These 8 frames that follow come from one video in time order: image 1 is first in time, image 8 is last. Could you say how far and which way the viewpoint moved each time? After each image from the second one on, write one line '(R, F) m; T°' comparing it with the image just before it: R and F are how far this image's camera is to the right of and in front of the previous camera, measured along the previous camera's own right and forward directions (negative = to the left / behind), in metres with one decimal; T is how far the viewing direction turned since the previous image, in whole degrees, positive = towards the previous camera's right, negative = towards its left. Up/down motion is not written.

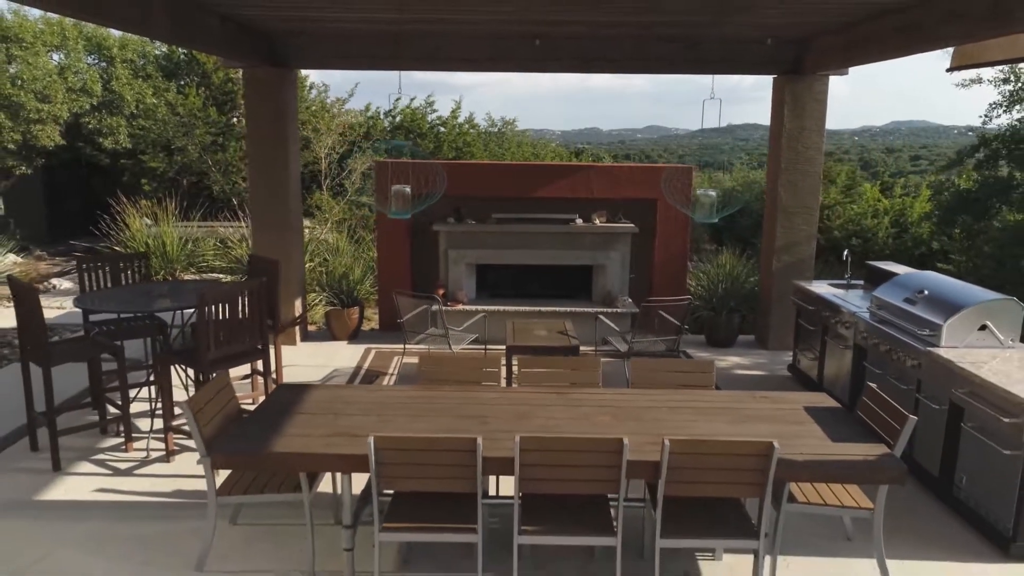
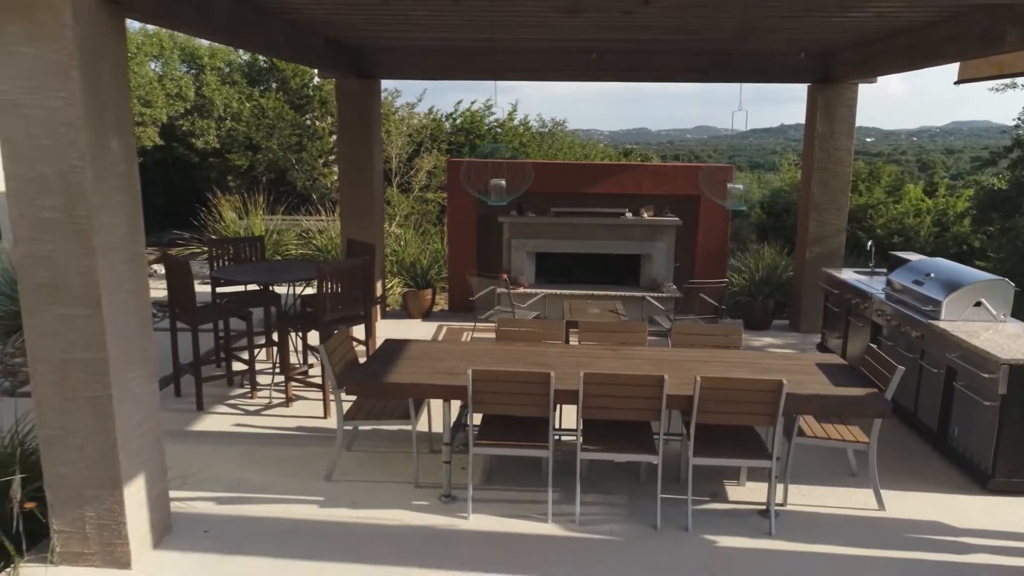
(-0.1, -0.8) m; -3°
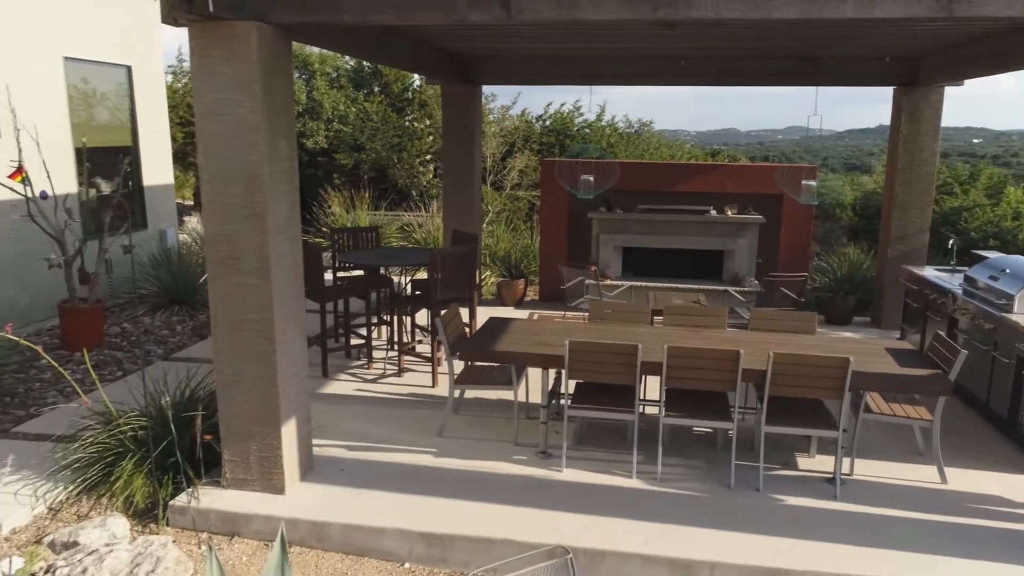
(-0.1, -0.5) m; -6°
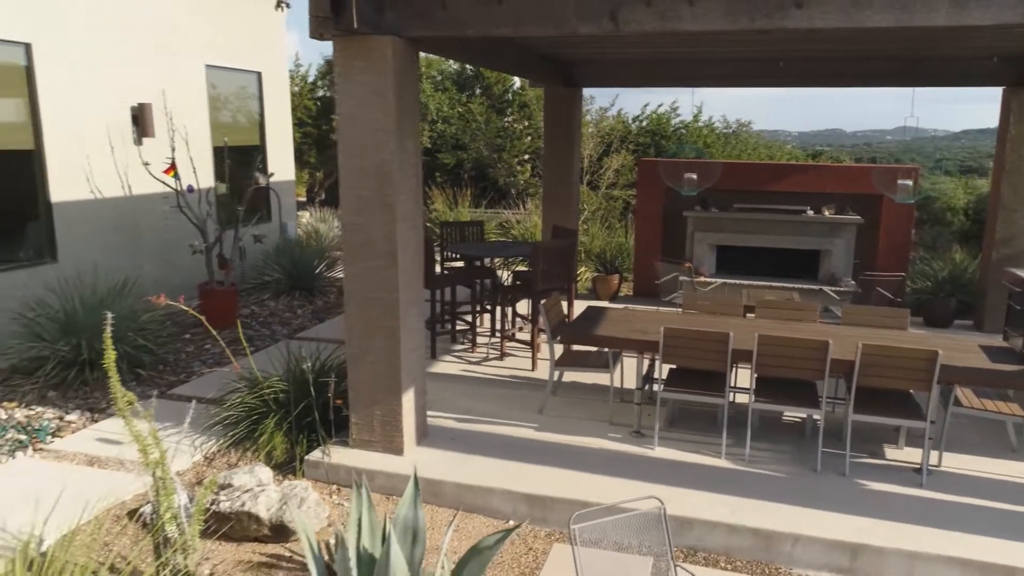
(-0.1, -0.4) m; -7°
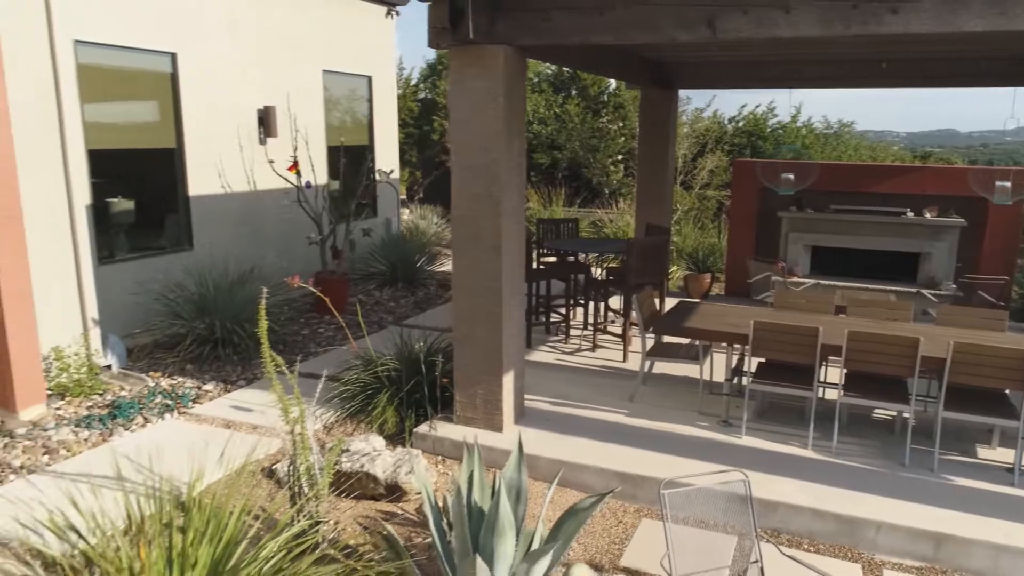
(0.0, -0.3) m; -7°
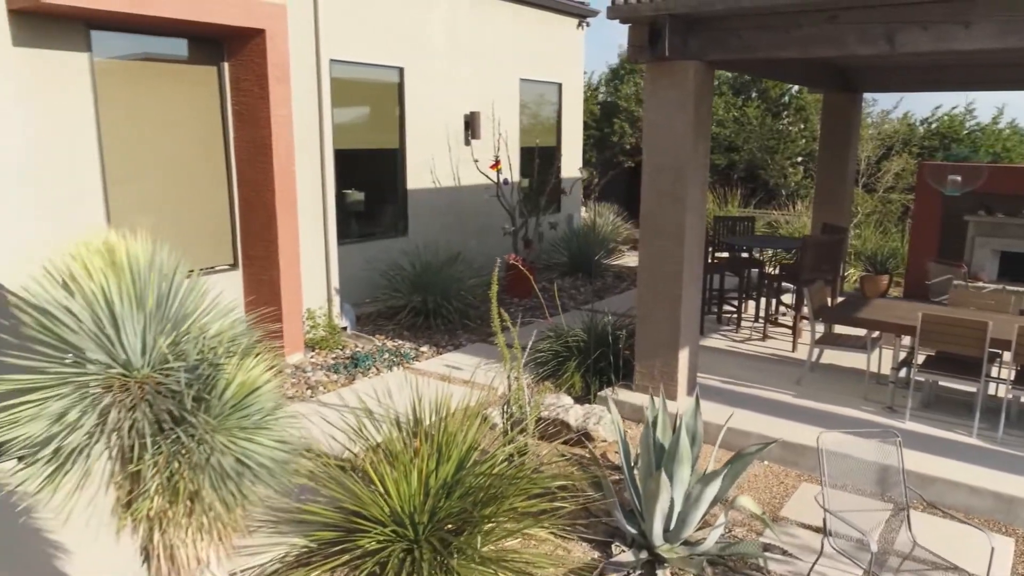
(-0.1, -0.7) m; -12°
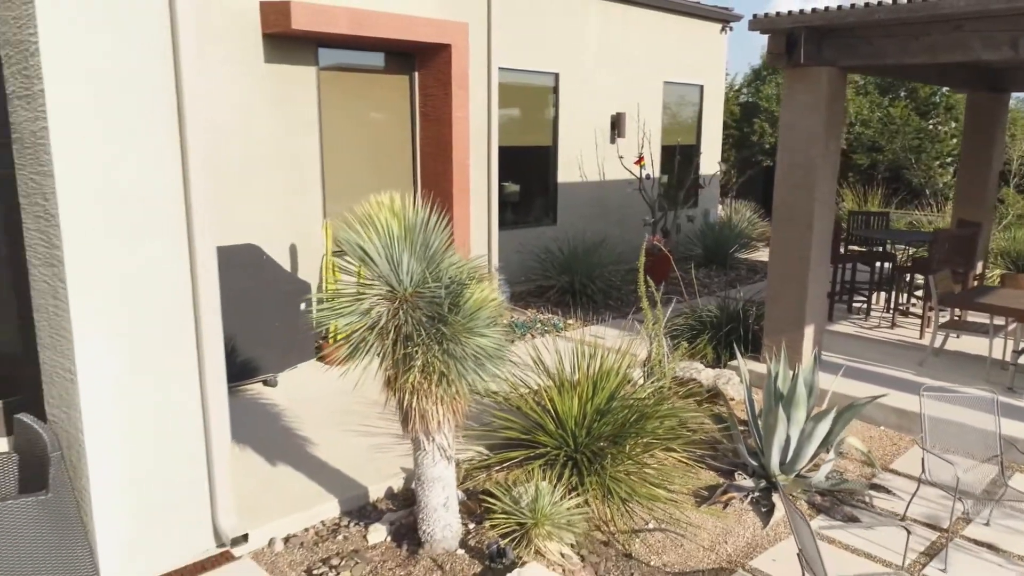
(-0.1, -0.9) m; -10°
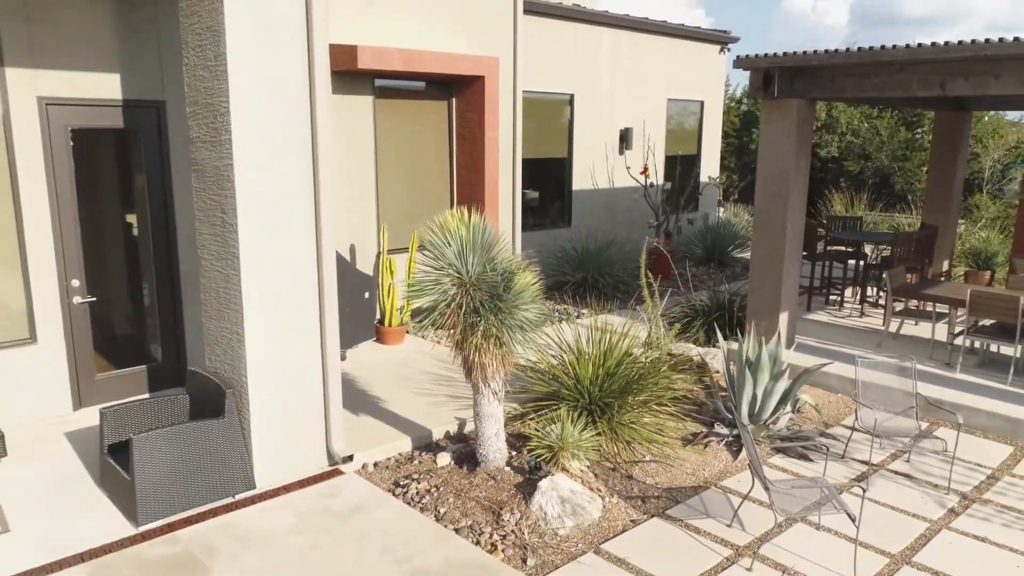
(-0.1, -1.2) m; -1°
